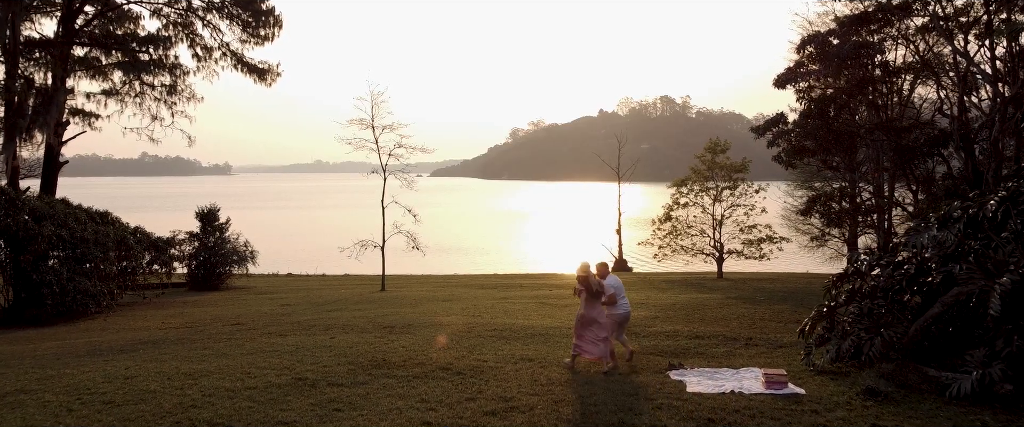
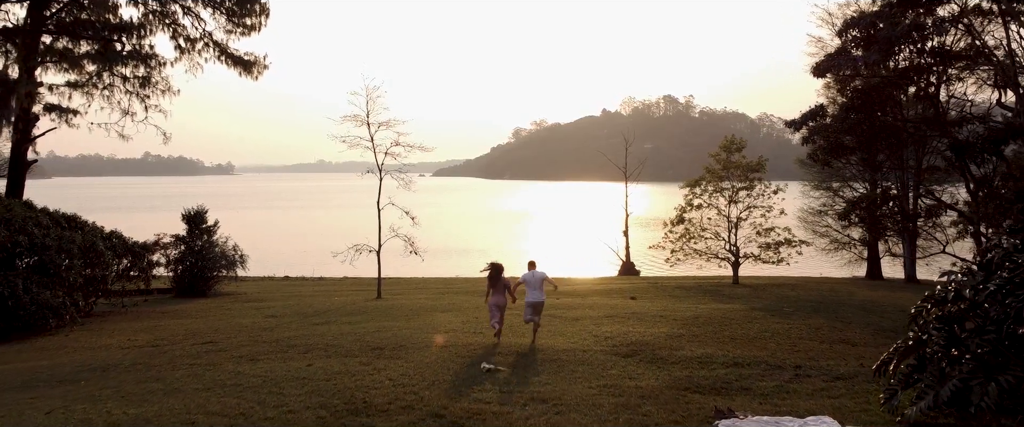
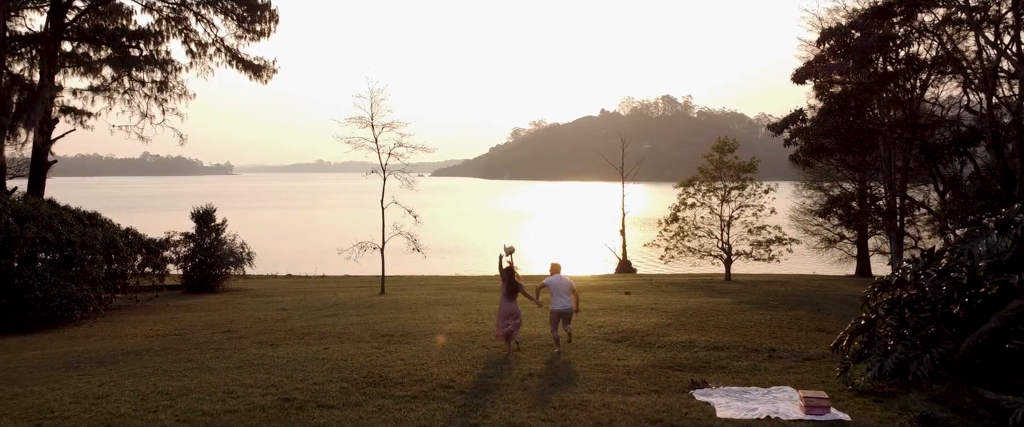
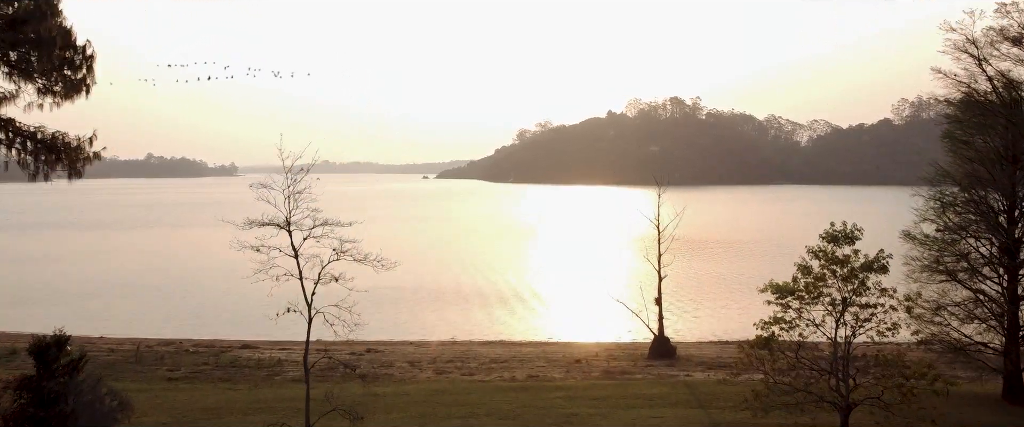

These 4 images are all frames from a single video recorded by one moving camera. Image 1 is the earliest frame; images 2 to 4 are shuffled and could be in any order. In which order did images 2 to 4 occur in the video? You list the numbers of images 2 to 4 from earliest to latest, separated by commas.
3, 2, 4
